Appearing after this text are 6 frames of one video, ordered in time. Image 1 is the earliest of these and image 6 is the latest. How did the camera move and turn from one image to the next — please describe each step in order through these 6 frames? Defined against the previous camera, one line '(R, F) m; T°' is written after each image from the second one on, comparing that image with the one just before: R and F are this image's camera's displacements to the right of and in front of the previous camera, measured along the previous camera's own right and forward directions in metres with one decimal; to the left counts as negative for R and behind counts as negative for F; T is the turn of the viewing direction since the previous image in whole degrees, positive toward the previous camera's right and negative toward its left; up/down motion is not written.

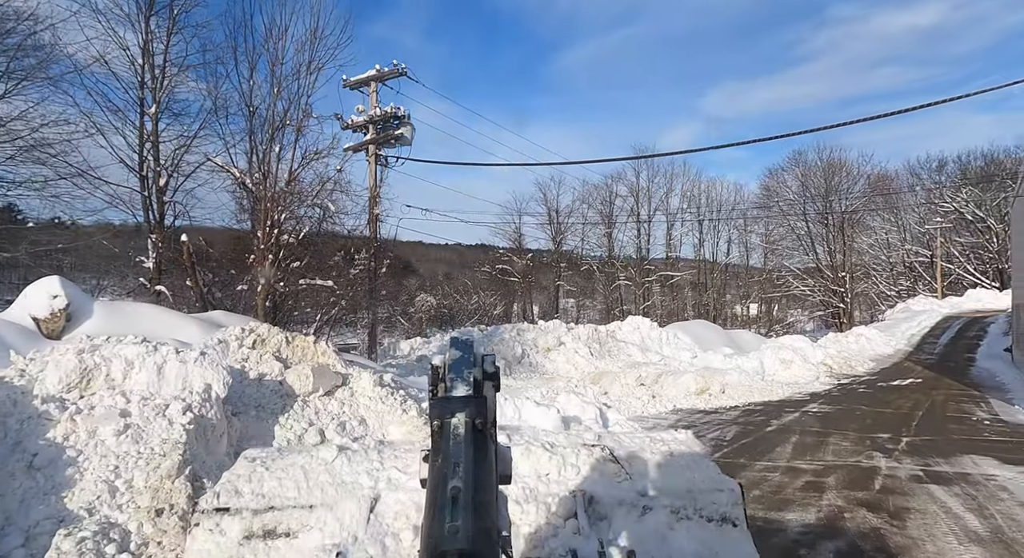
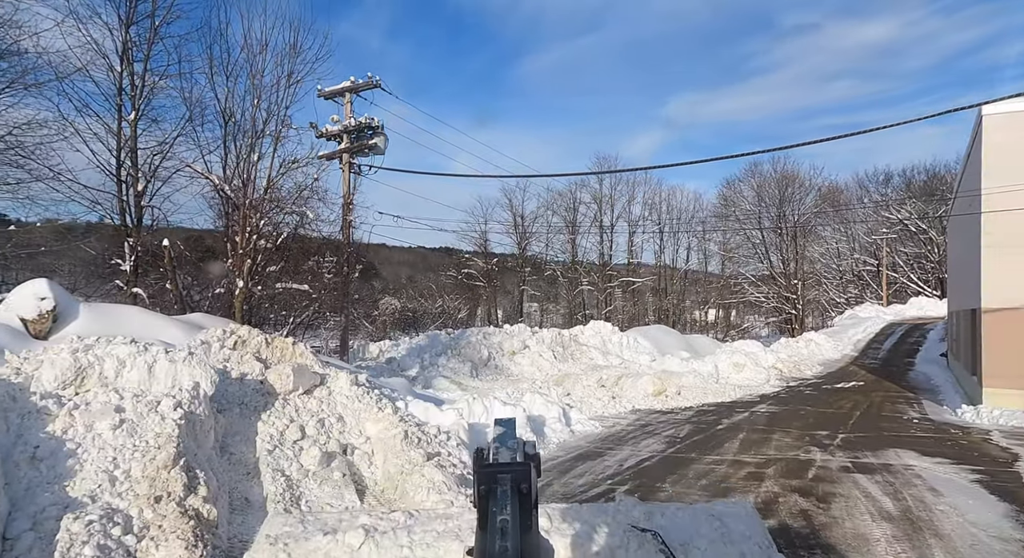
(-0.1, -0.6) m; +3°
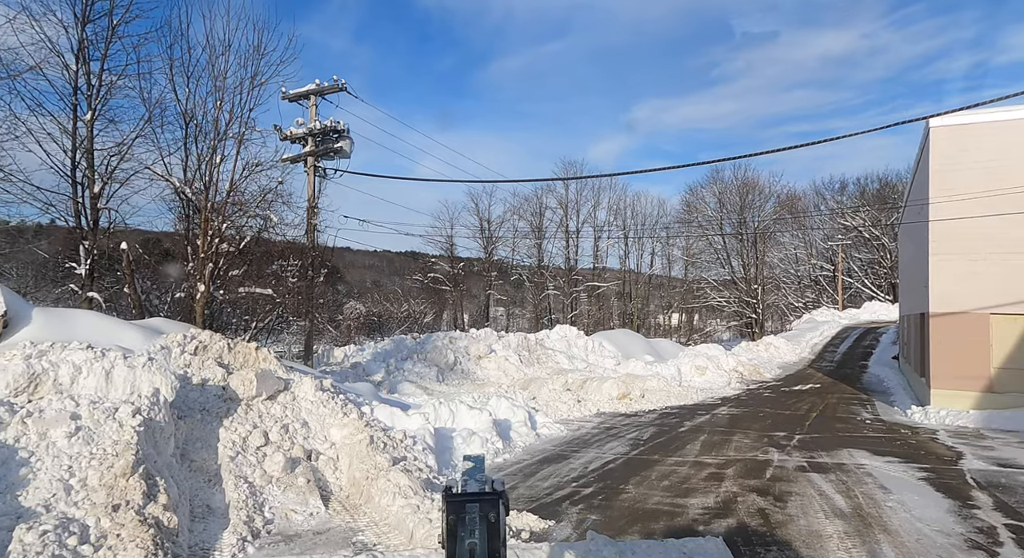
(0.0, -0.1) m; +3°
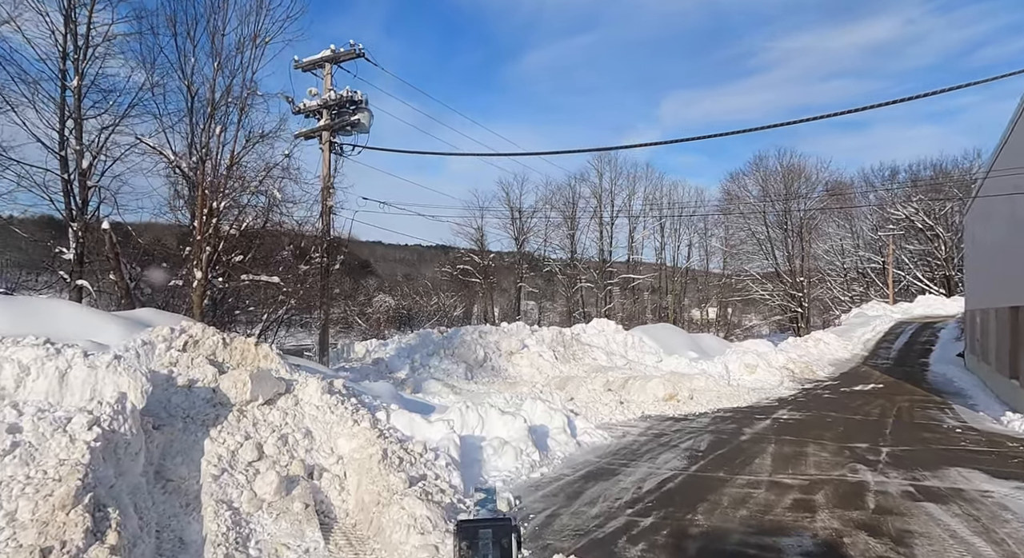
(-0.1, +1.5) m; -3°
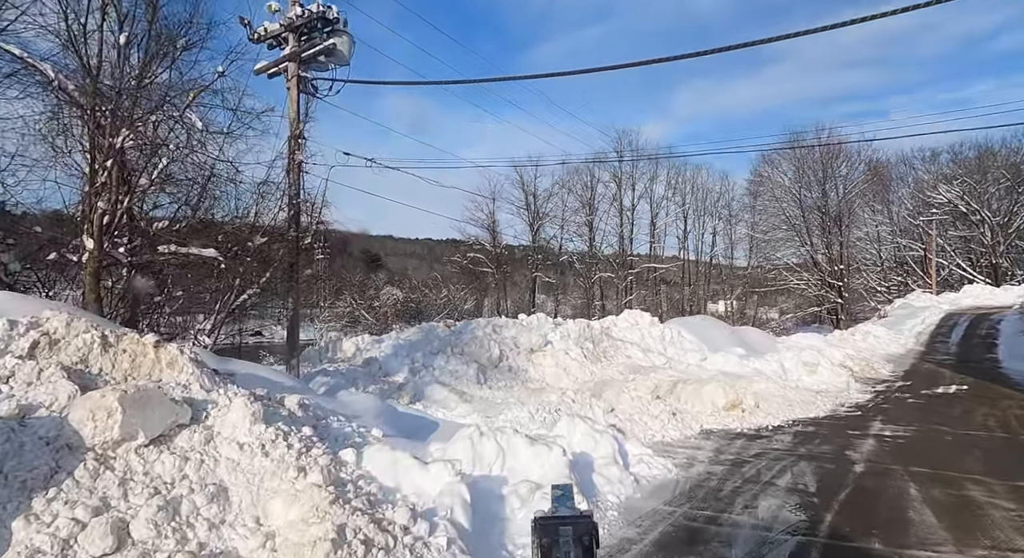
(-0.2, +3.1) m; -1°
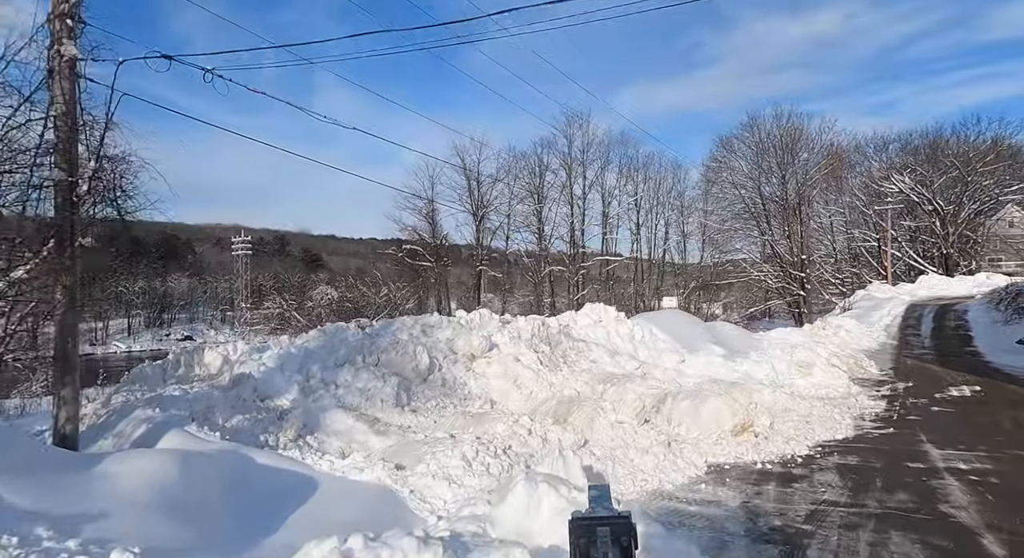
(+0.2, +3.6) m; +5°
